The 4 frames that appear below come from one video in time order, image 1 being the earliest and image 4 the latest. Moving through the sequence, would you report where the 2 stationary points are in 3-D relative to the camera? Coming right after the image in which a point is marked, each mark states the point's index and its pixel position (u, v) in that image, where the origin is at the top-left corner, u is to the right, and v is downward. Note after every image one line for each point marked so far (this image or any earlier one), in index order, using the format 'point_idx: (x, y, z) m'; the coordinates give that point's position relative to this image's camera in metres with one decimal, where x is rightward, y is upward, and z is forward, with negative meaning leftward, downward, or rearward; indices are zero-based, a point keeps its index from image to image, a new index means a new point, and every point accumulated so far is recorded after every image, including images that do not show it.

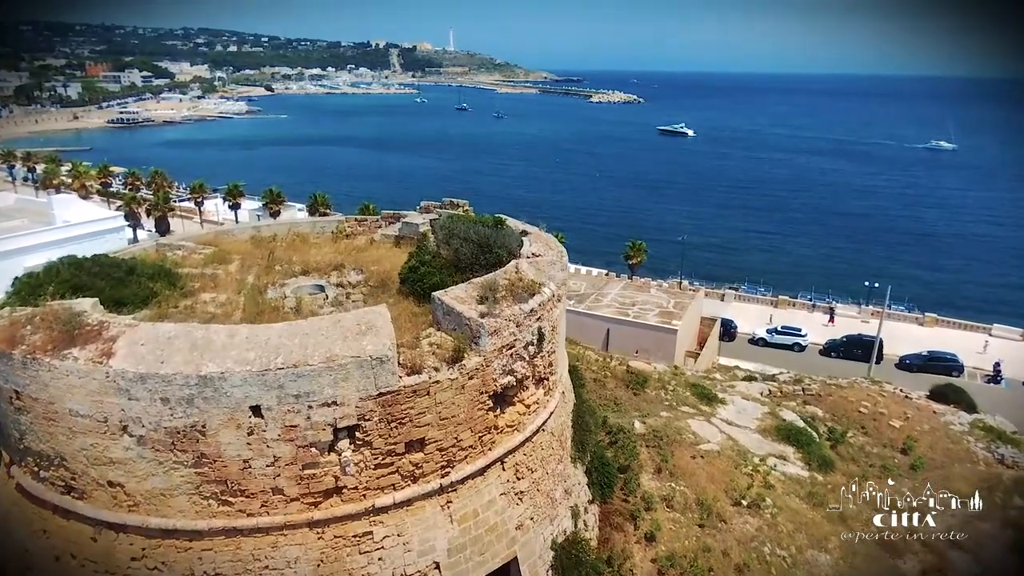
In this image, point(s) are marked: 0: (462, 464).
0: (-0.7, -2.6, +9.5) m
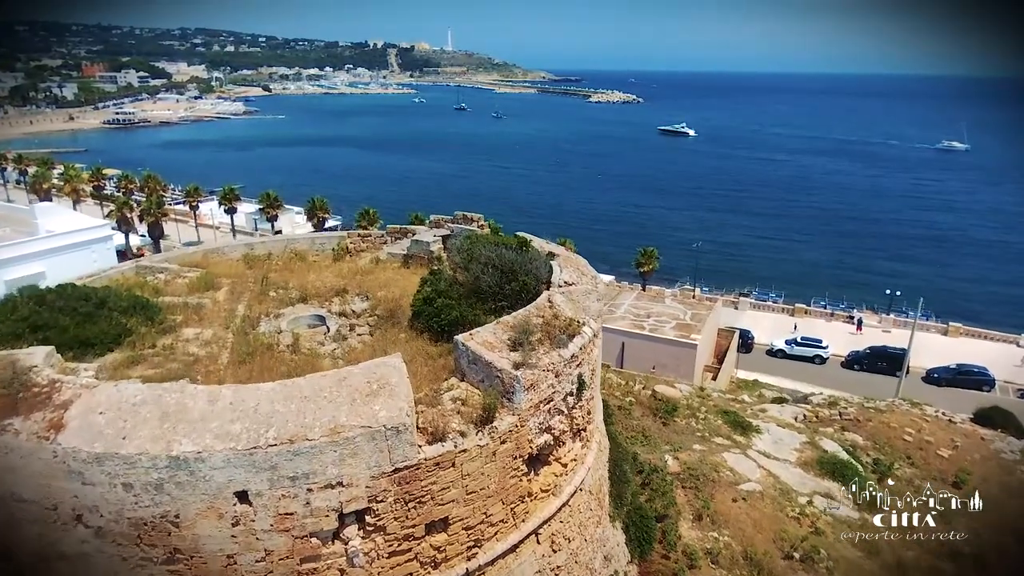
0: (-0.3, -3.1, +7.9) m
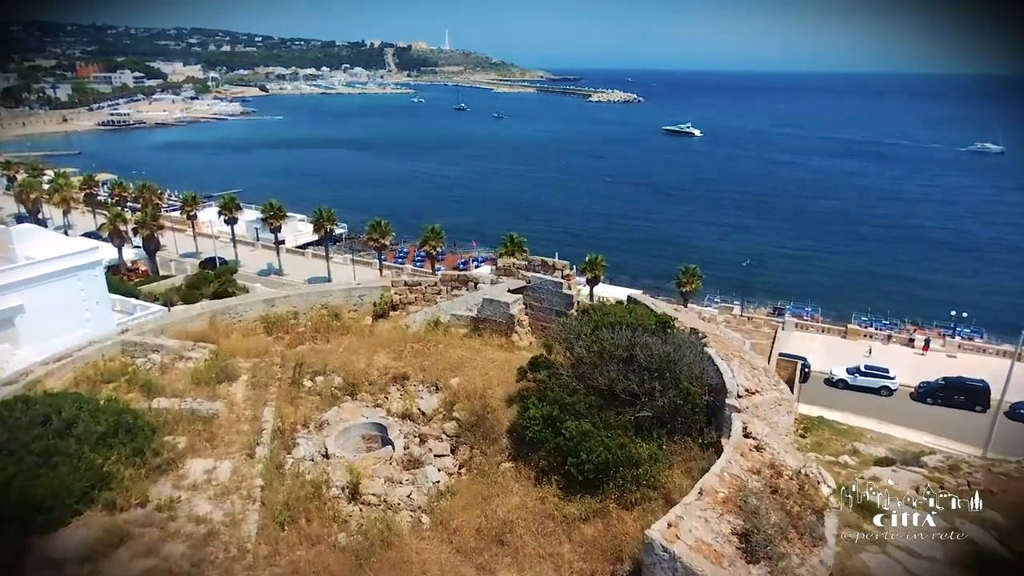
0: (+1.5, -4.4, +4.6) m
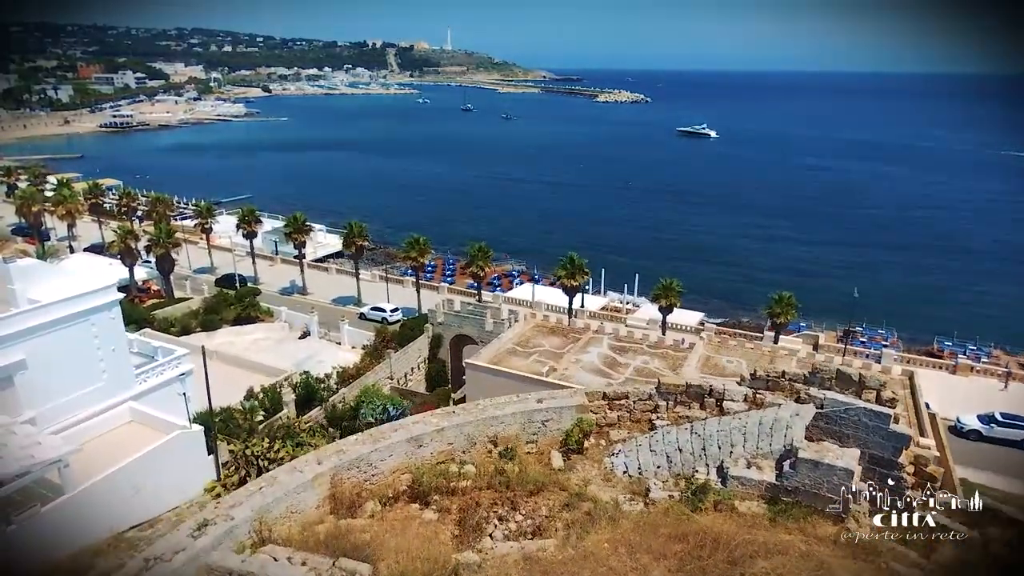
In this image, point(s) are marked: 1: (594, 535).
0: (+4.8, -5.9, +0.3) m
1: (+0.9, -2.4, +6.3) m
